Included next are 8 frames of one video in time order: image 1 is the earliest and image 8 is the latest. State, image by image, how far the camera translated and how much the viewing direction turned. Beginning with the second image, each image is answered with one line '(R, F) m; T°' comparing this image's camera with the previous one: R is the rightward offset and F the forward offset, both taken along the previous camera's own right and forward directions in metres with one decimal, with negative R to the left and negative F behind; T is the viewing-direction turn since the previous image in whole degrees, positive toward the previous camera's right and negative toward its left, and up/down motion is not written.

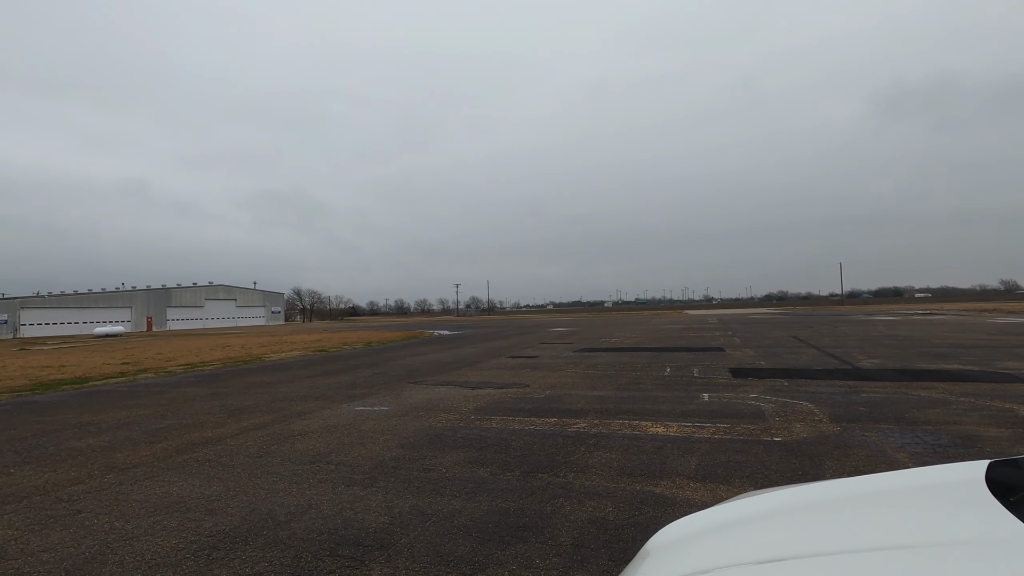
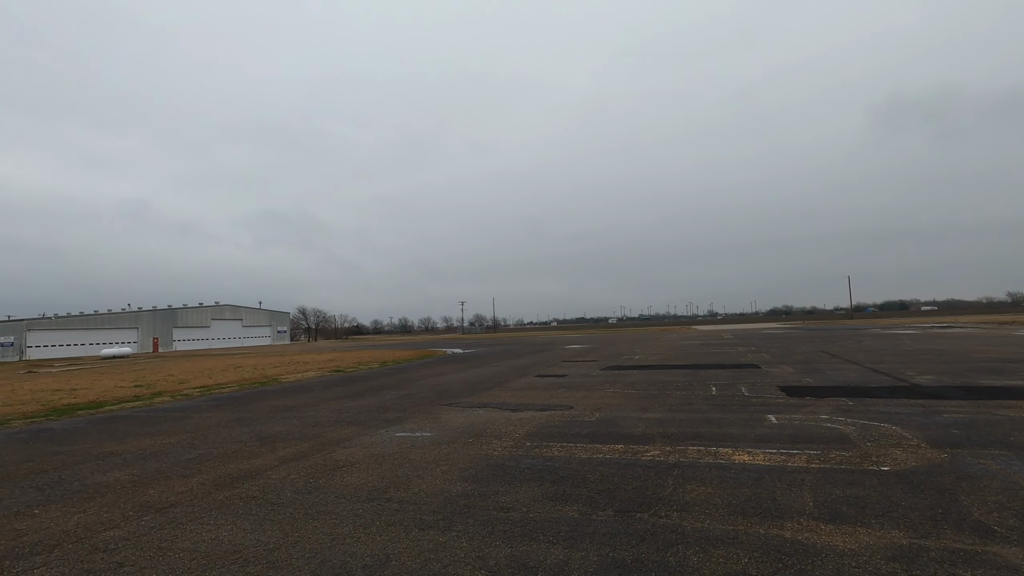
(-1.3, +1.0) m; 0°
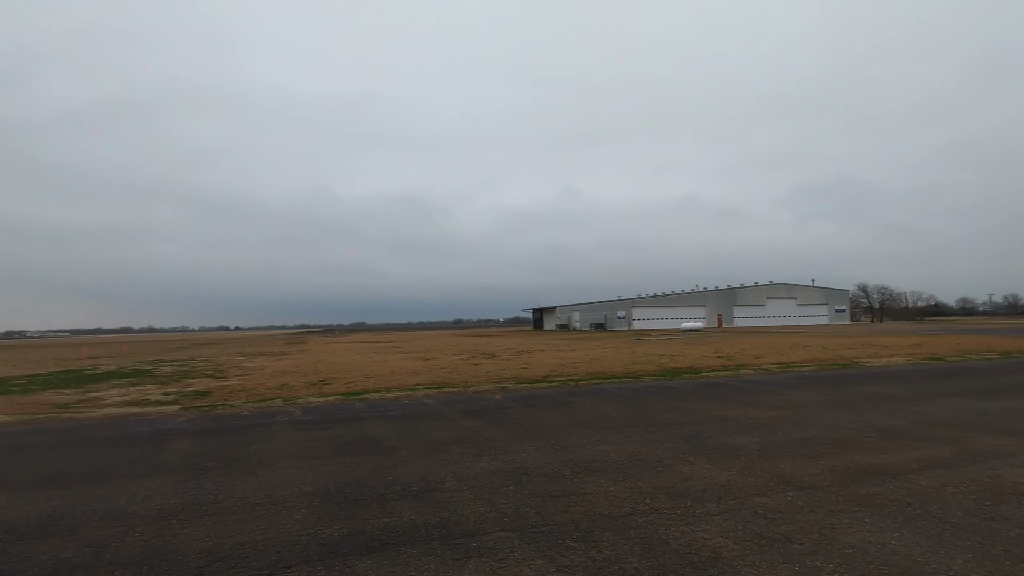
(+2.2, -1.2) m; -17°
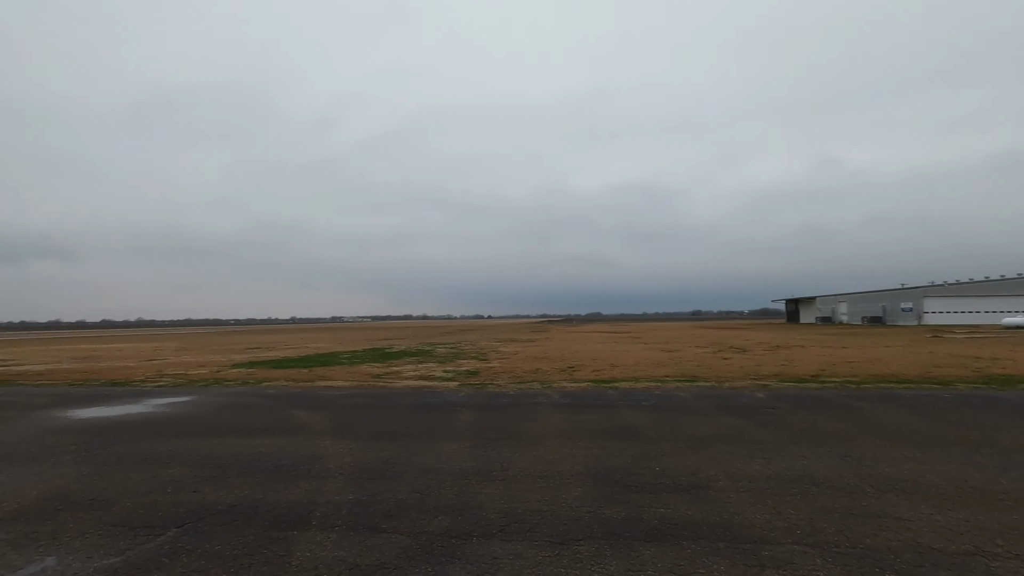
(-0.3, 0.0) m; -25°
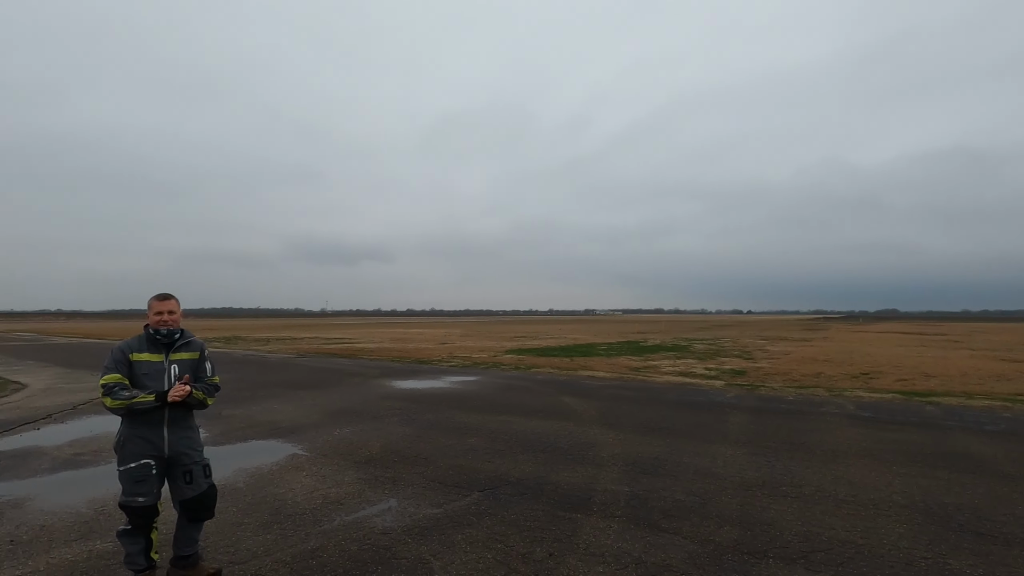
(-0.2, +0.1) m; -26°
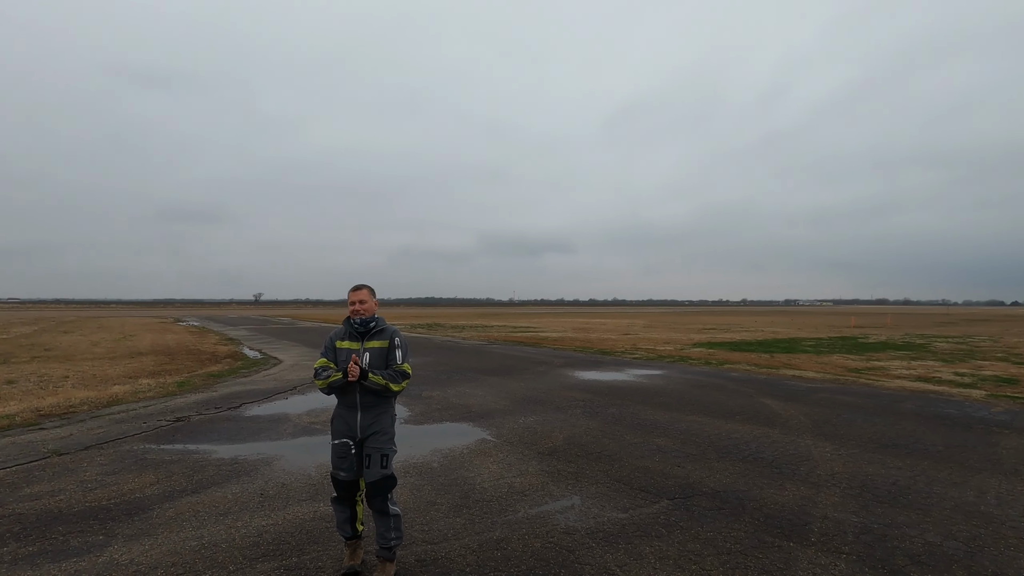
(0.0, +0.2) m; -19°
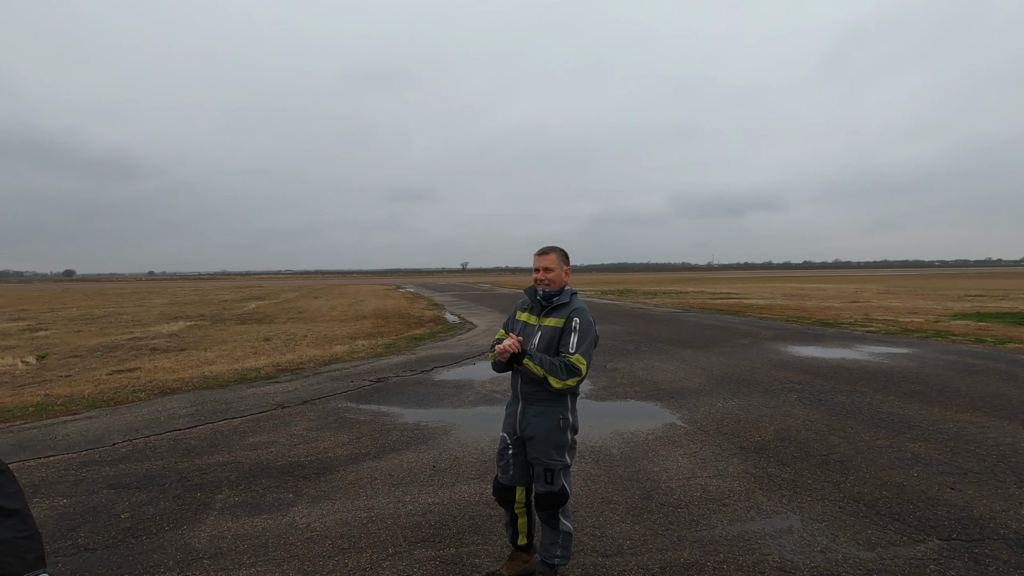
(0.0, +0.6) m; -20°
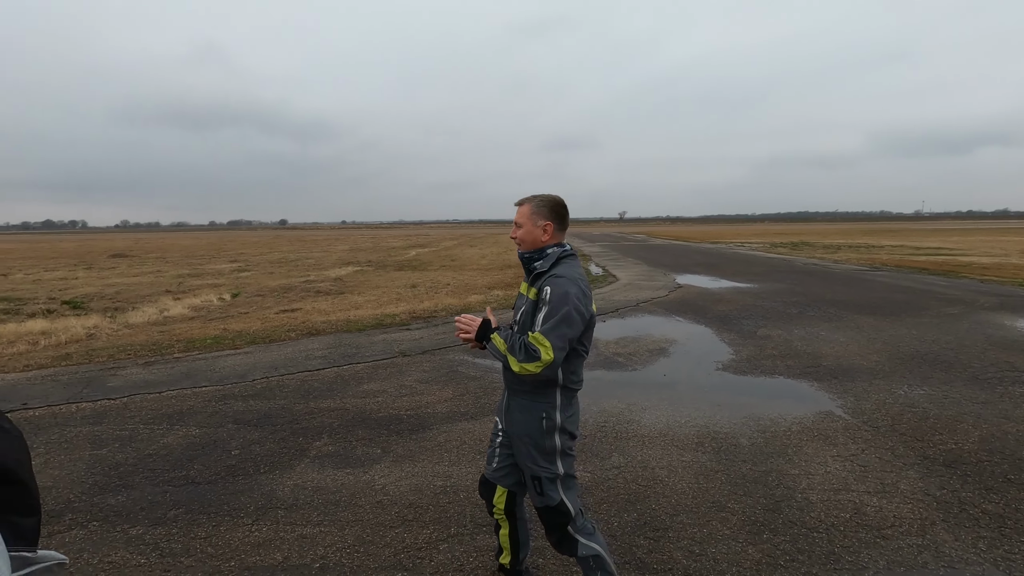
(+0.3, +0.5) m; -17°
